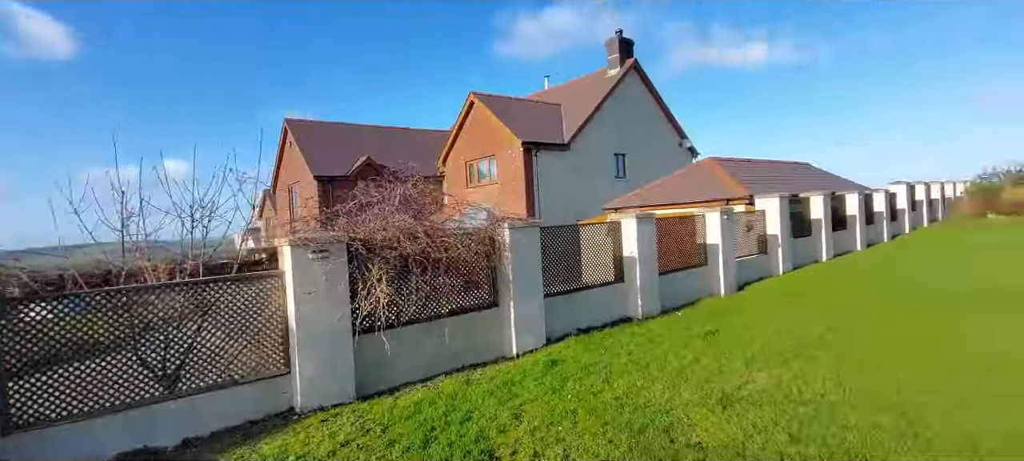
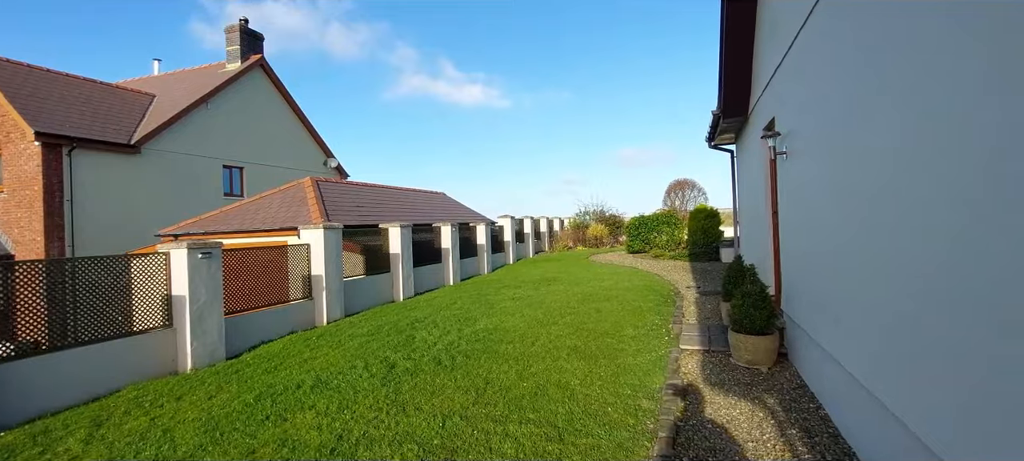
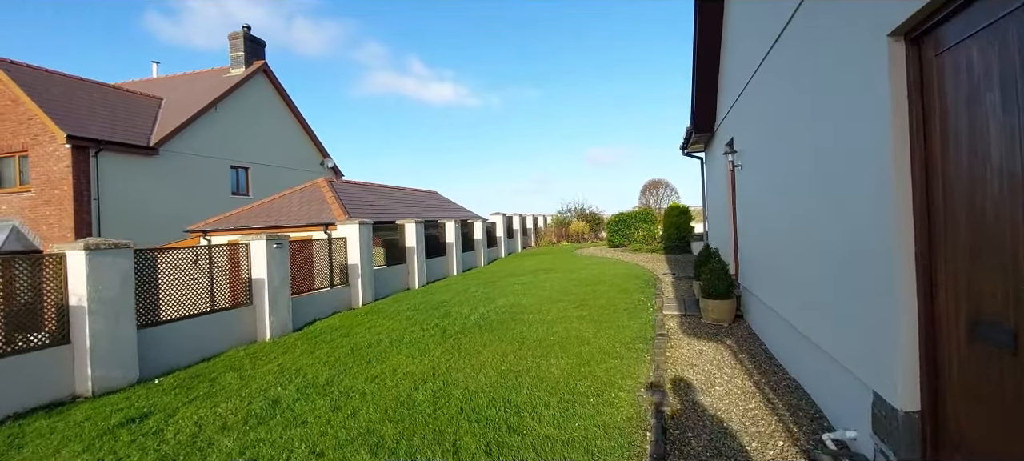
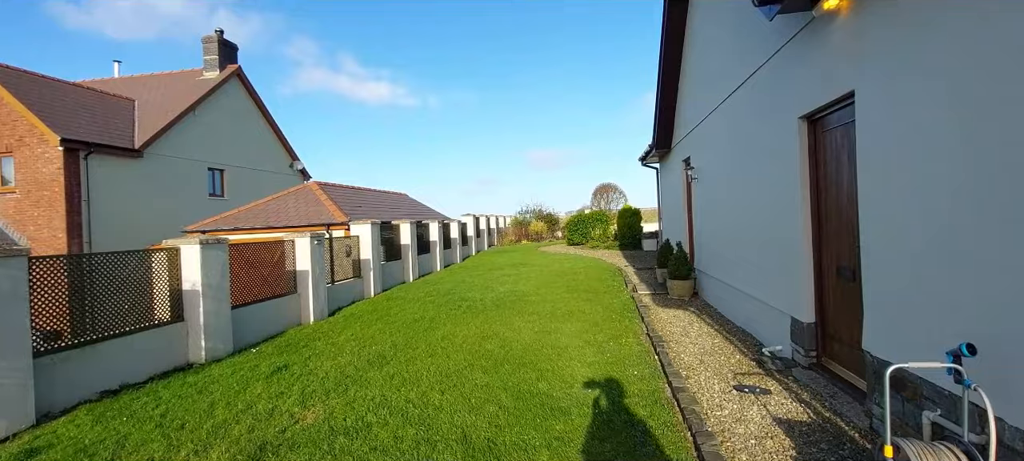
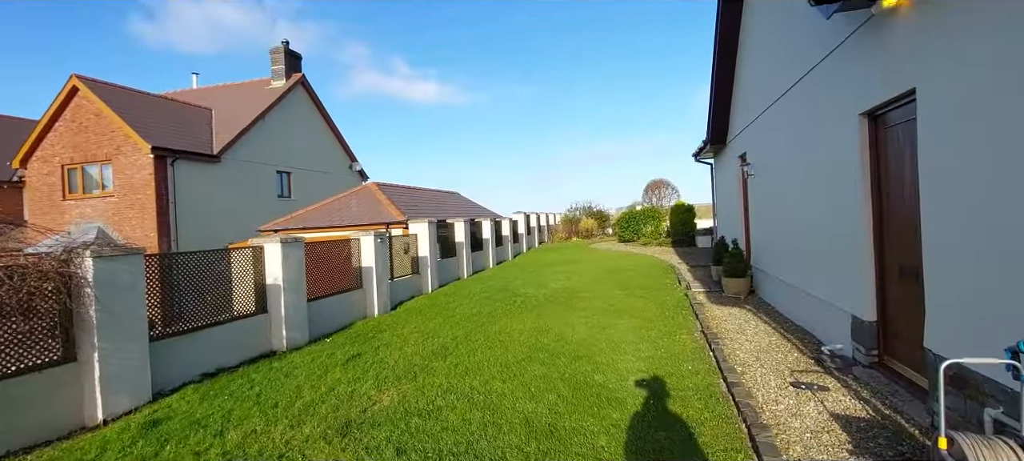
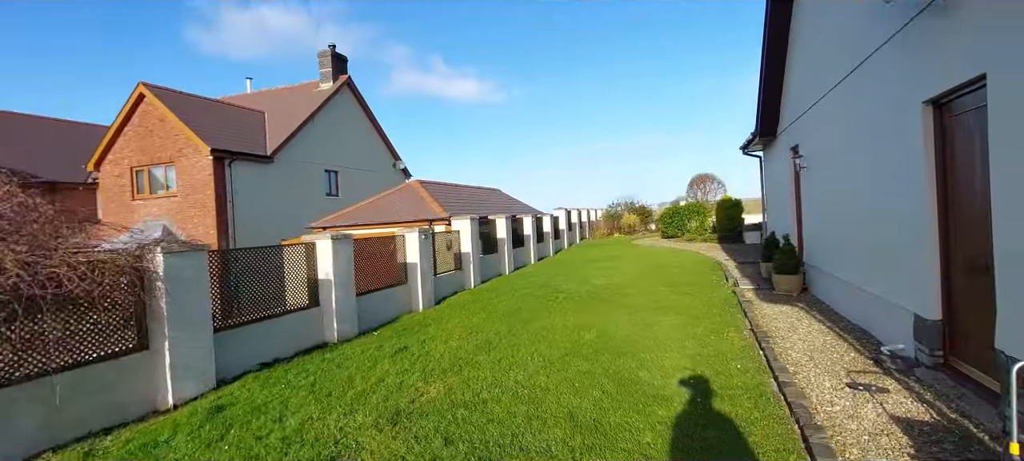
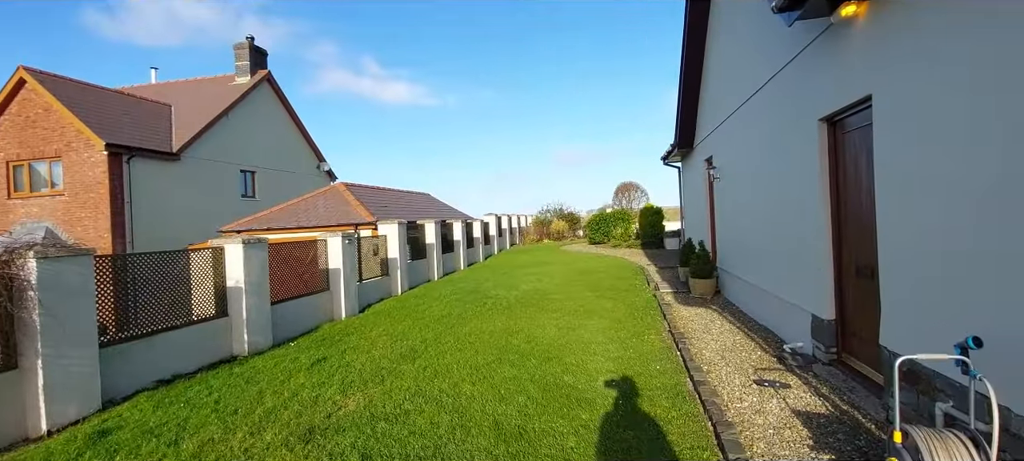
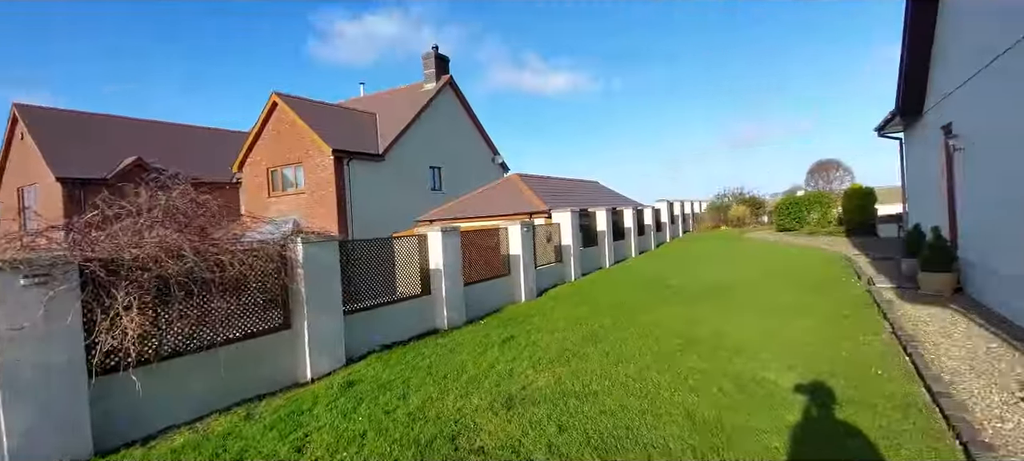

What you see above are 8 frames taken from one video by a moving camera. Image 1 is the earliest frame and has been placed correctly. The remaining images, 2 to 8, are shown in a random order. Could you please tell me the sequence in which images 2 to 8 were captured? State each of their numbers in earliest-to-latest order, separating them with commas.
8, 6, 5, 7, 4, 3, 2
